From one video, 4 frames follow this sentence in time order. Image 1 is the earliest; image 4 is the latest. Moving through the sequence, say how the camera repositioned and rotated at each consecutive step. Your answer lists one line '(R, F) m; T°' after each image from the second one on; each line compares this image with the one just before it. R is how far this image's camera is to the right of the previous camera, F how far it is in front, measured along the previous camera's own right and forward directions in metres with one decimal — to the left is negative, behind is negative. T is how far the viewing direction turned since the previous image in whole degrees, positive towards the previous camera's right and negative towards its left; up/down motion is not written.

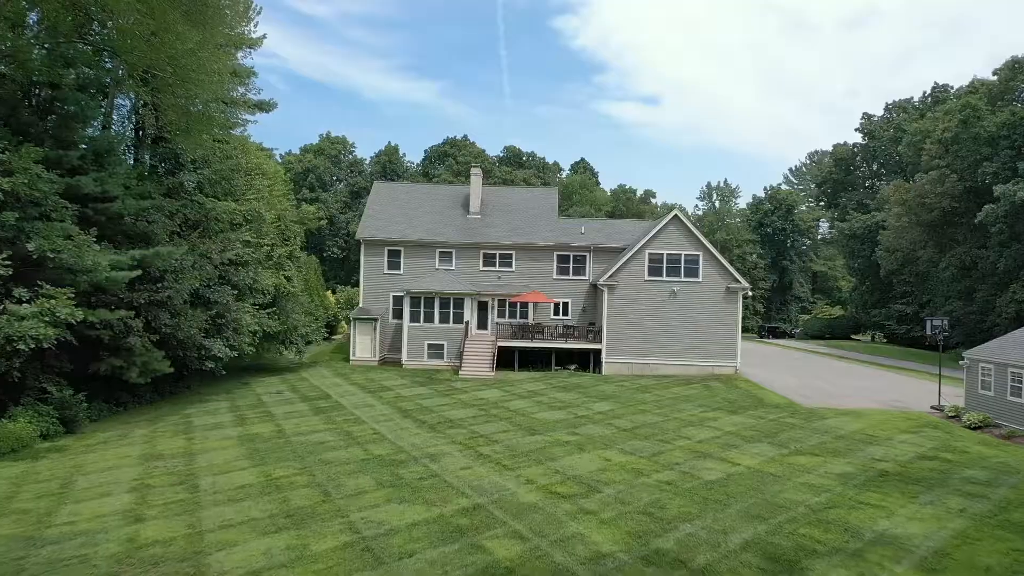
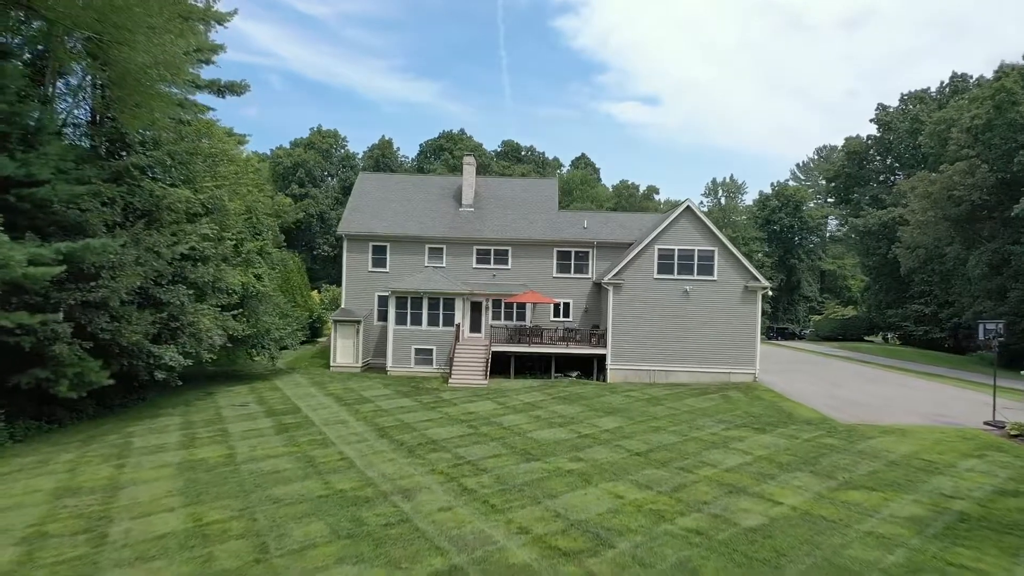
(+0.1, +2.4) m; 0°
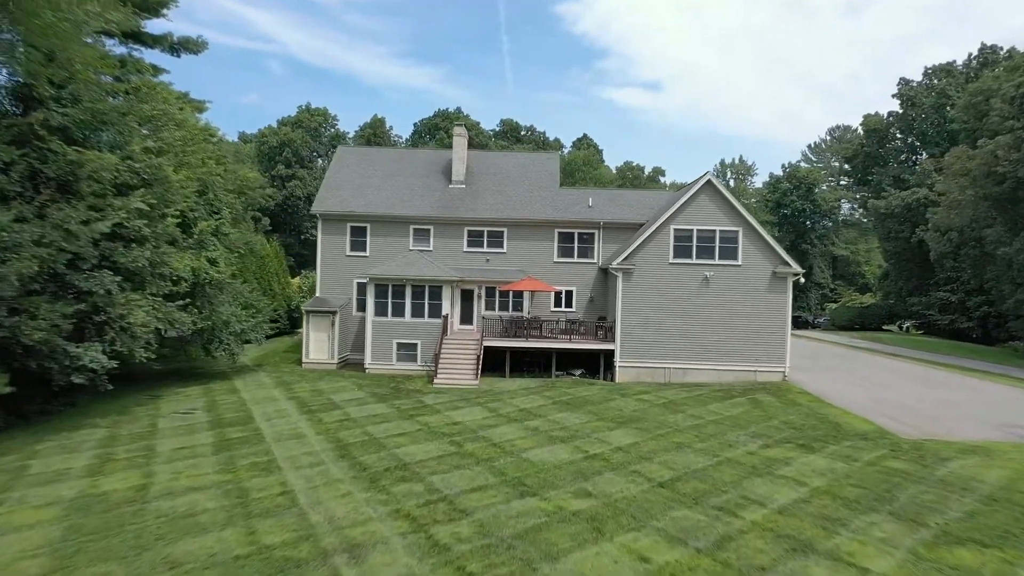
(+0.2, +2.9) m; 0°
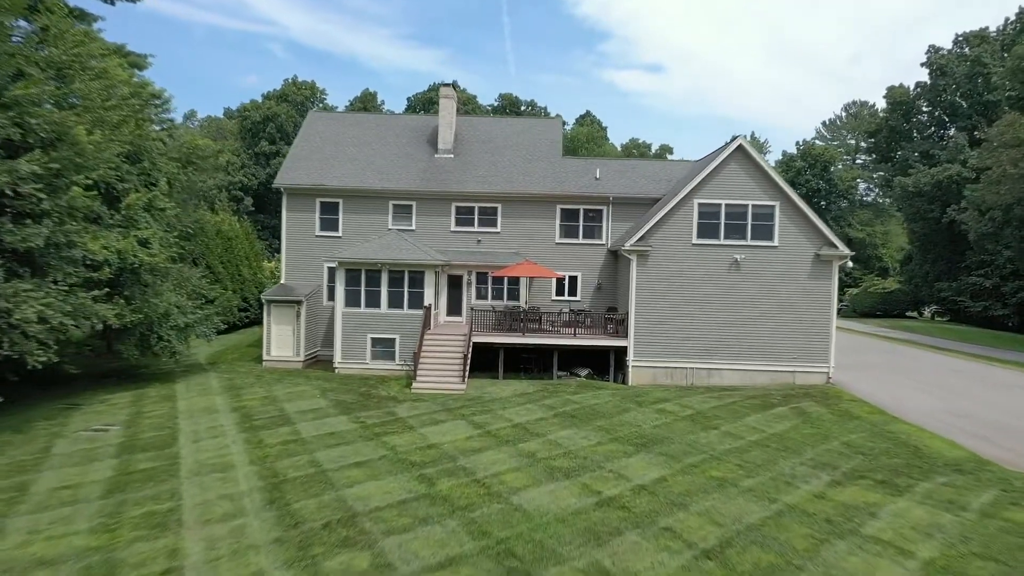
(+0.2, +3.1) m; 0°
